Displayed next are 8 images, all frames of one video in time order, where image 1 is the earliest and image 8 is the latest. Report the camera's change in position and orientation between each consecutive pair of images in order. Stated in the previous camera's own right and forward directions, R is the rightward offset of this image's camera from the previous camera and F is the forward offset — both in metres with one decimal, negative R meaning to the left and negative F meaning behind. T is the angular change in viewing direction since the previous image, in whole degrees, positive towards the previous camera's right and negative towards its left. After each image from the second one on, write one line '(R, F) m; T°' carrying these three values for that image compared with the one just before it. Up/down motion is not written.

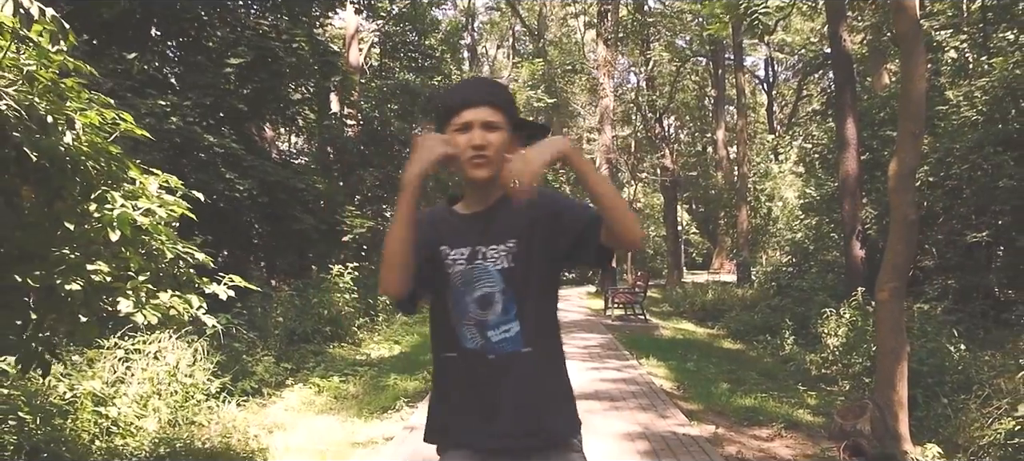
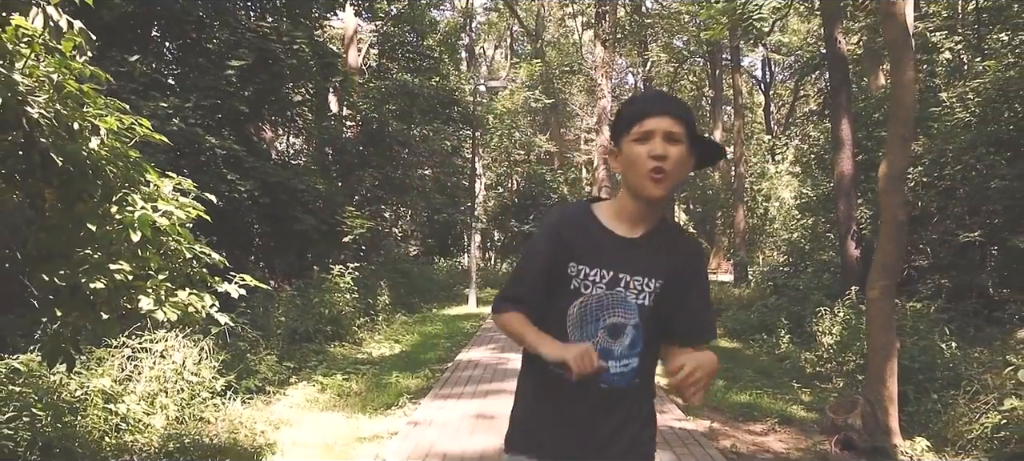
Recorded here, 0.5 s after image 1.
(0.0, -0.2) m; 0°
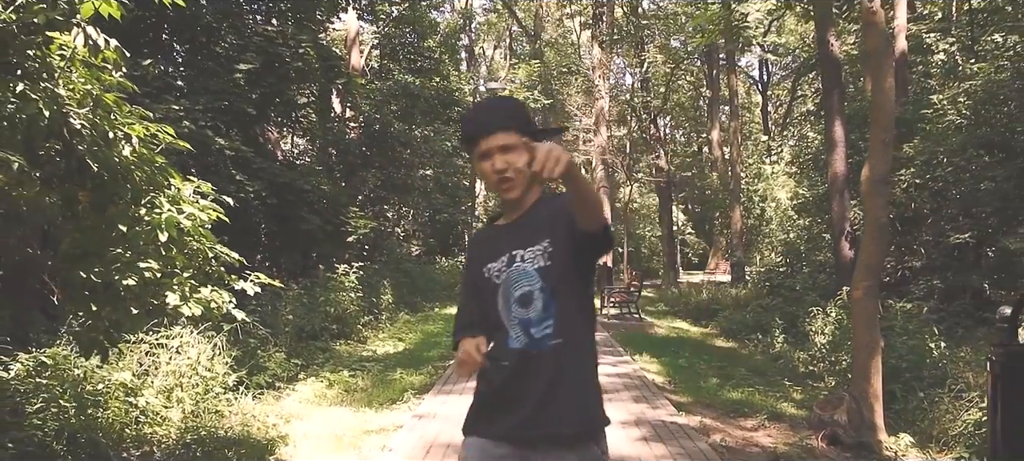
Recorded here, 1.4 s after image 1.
(0.0, -0.3) m; 0°
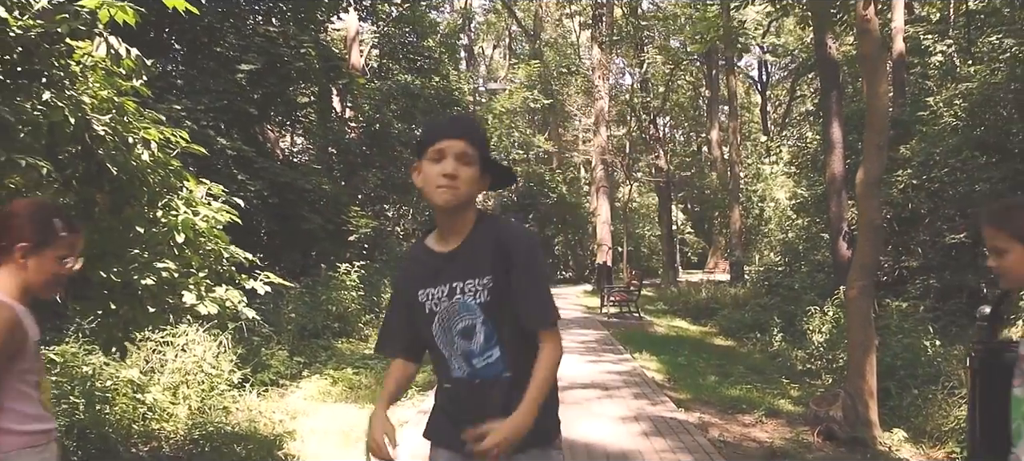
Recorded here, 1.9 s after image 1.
(0.0, -0.1) m; 0°
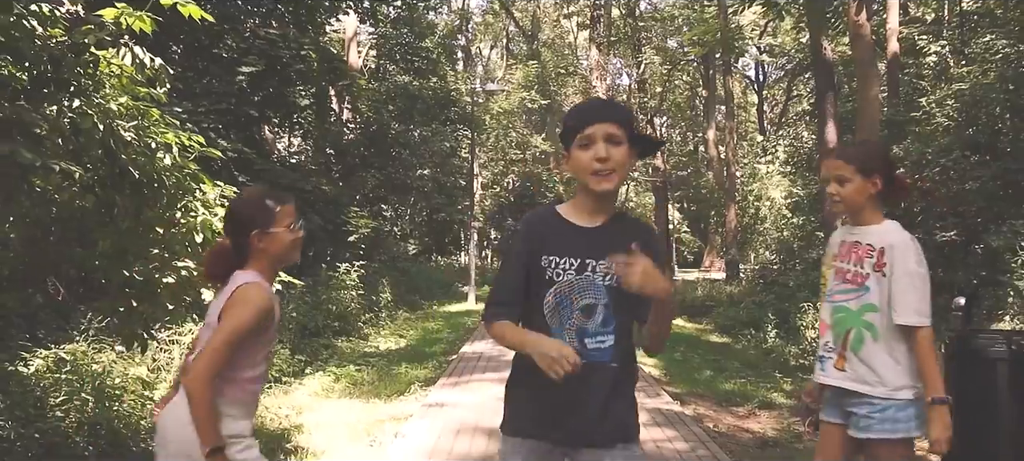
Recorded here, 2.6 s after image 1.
(0.0, -0.2) m; 0°
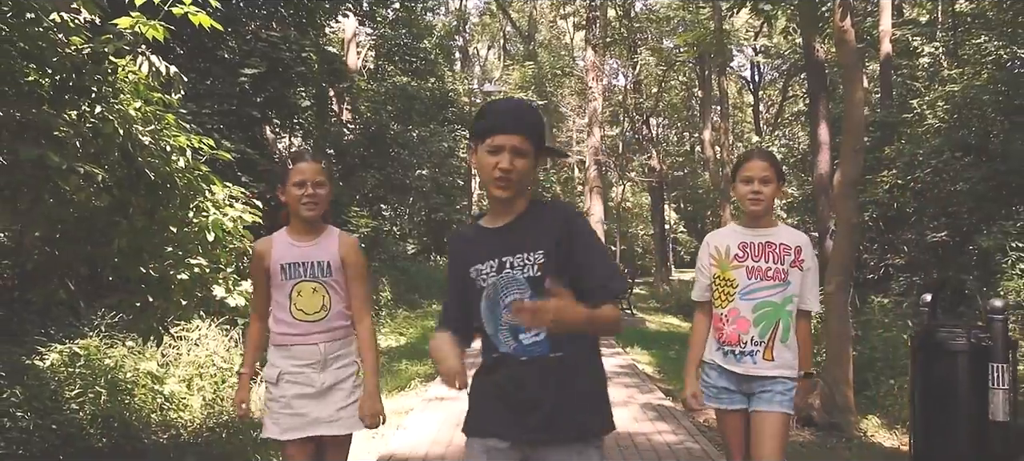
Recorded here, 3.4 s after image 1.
(0.0, -0.2) m; 0°
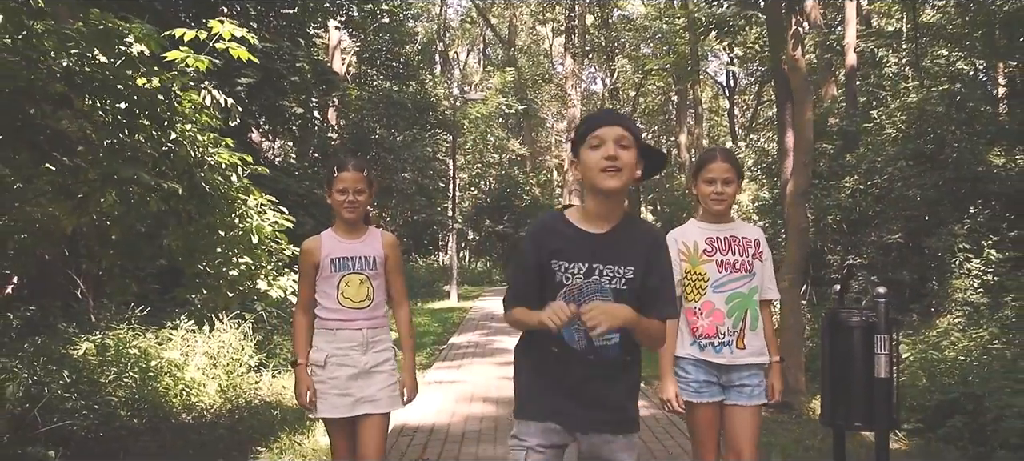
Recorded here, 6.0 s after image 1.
(-0.1, -0.8) m; +2°
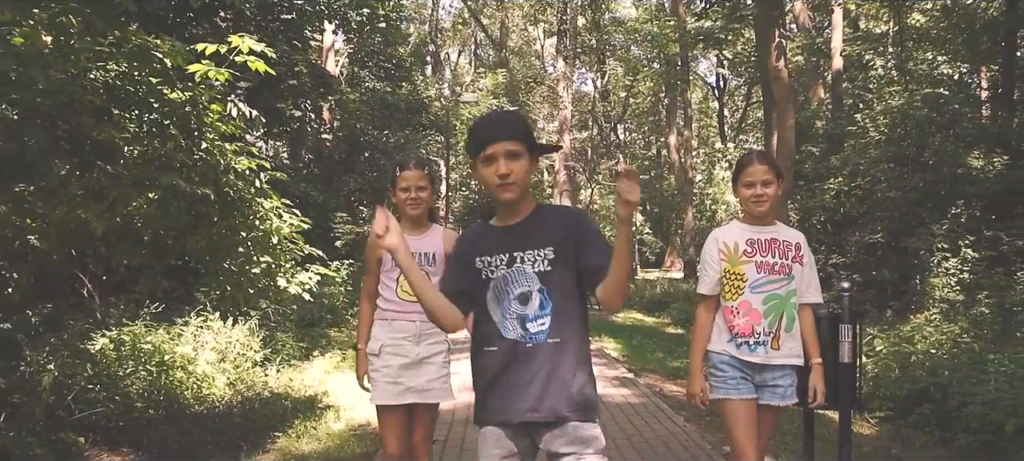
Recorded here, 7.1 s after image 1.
(-0.1, -0.4) m; +1°
